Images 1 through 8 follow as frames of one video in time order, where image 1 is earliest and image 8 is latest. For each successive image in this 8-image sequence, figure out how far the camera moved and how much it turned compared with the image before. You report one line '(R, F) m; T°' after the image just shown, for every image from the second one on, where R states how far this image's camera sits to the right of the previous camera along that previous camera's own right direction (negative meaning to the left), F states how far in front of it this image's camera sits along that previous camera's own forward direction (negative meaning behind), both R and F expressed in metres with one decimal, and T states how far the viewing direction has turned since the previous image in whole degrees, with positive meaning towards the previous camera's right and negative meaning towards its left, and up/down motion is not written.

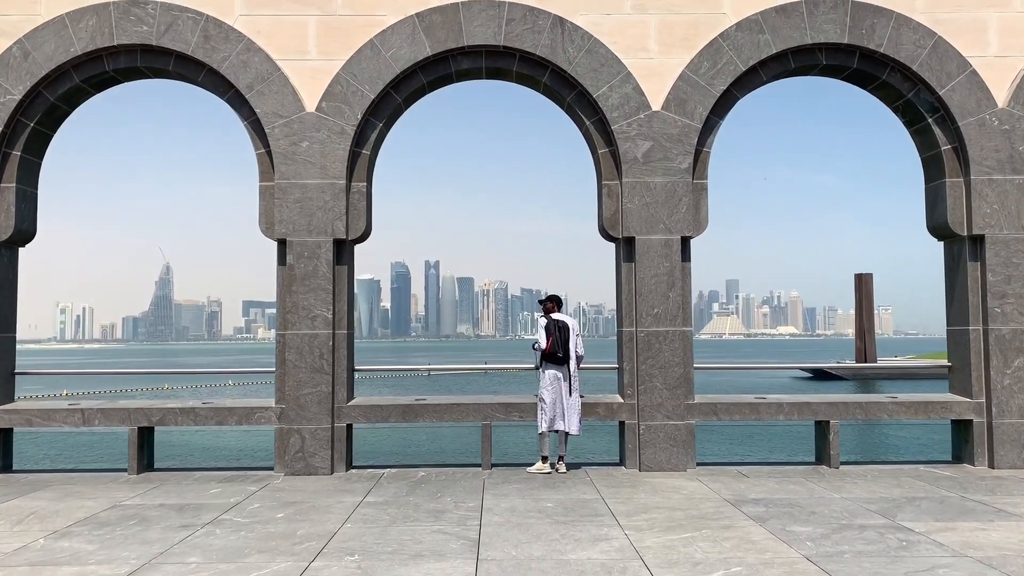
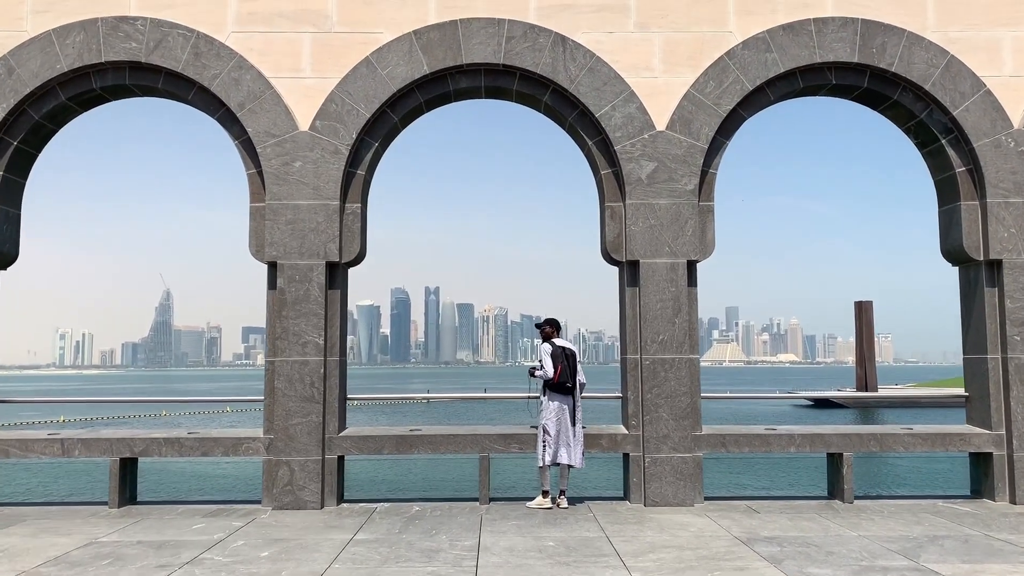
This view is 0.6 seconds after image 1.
(0.0, +0.3) m; 0°
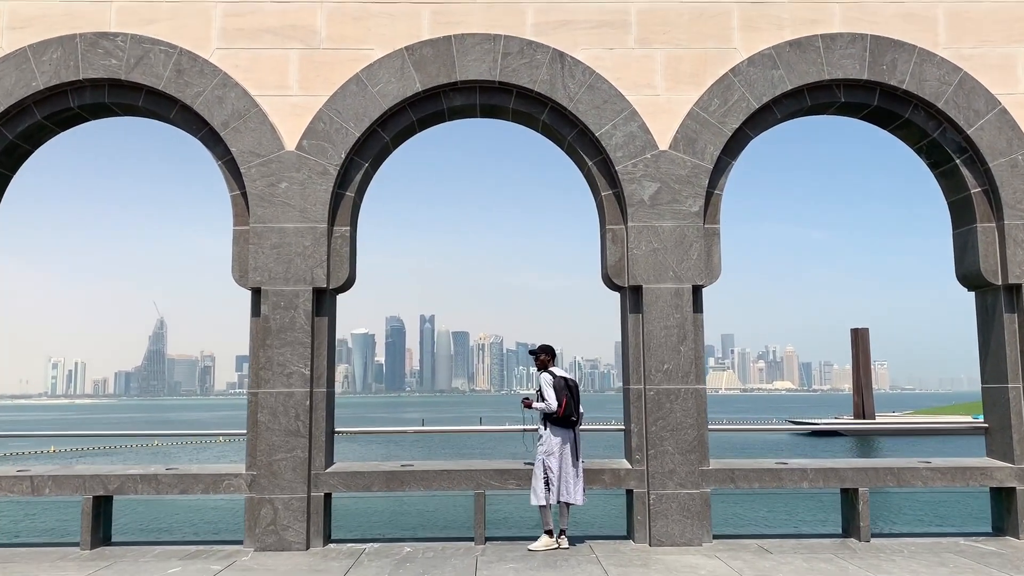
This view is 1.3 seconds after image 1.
(0.0, +0.3) m; 0°
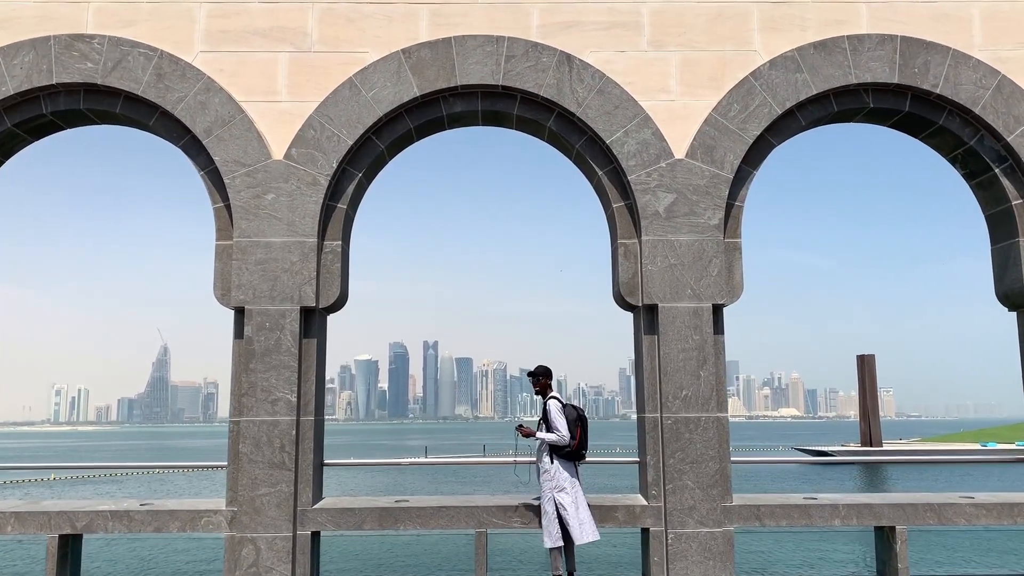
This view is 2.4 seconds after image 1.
(0.0, +0.5) m; 0°
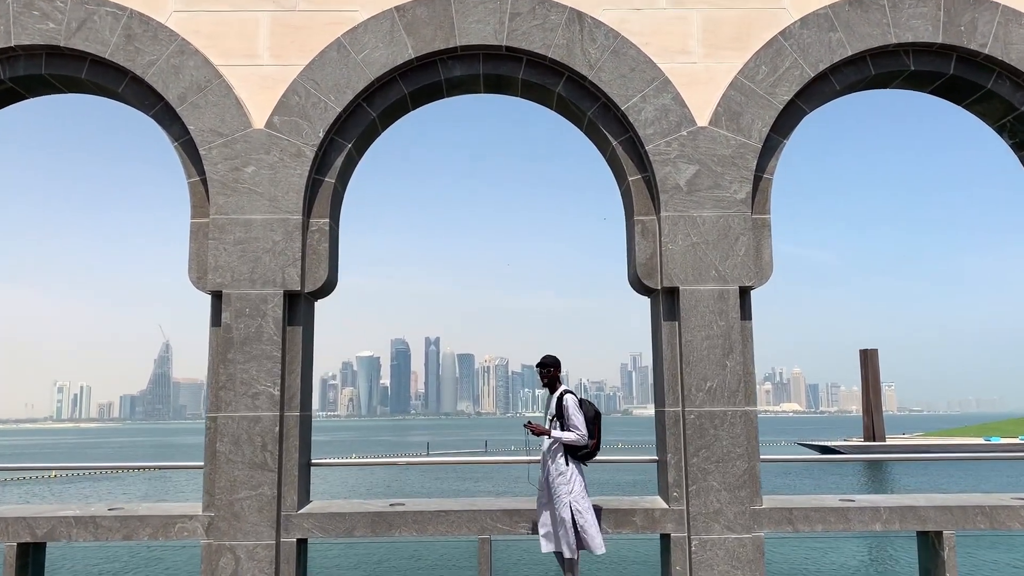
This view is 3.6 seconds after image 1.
(0.0, +0.6) m; 0°
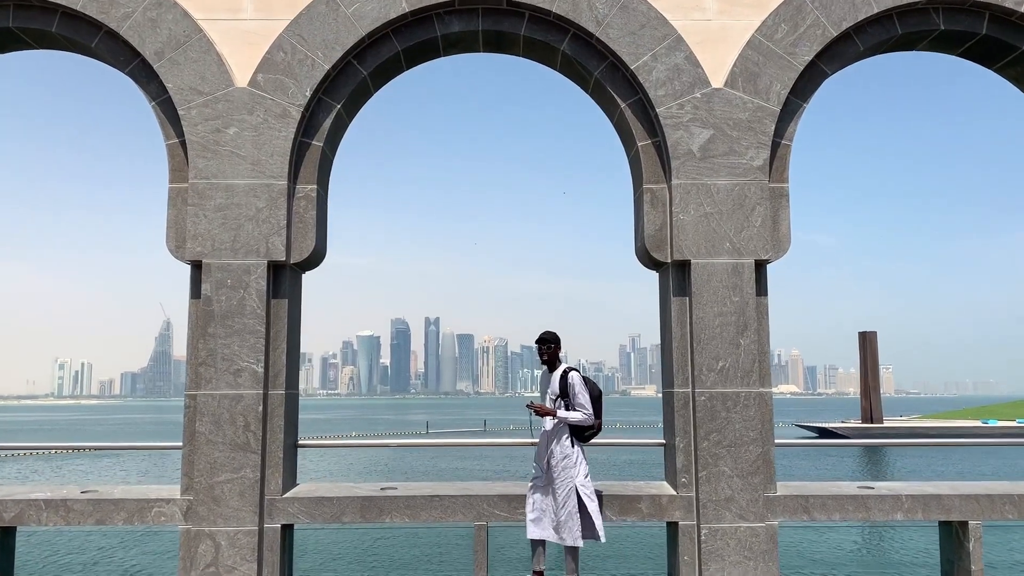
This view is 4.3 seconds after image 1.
(0.0, +0.4) m; 0°
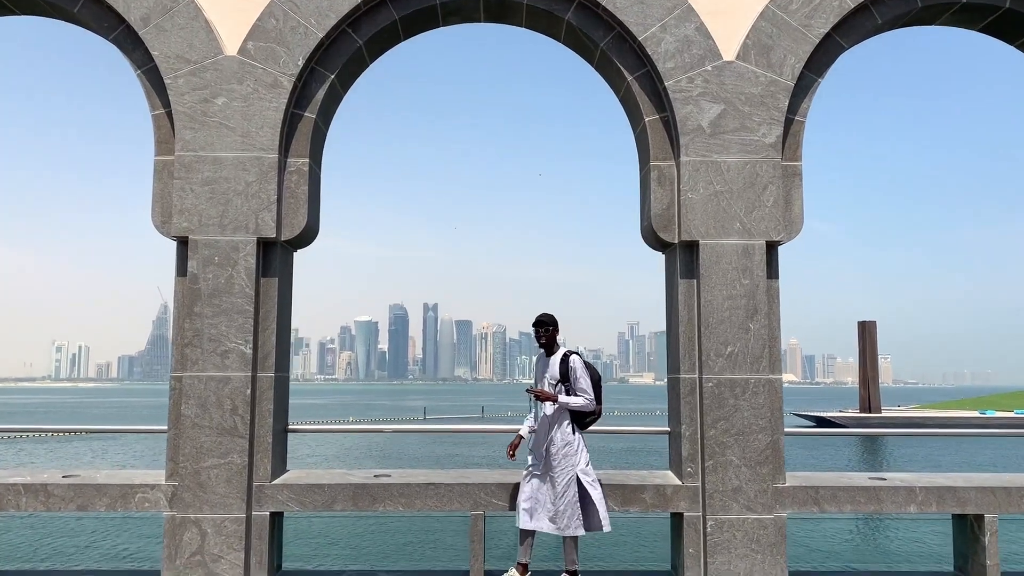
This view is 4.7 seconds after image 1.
(0.0, +0.2) m; 0°
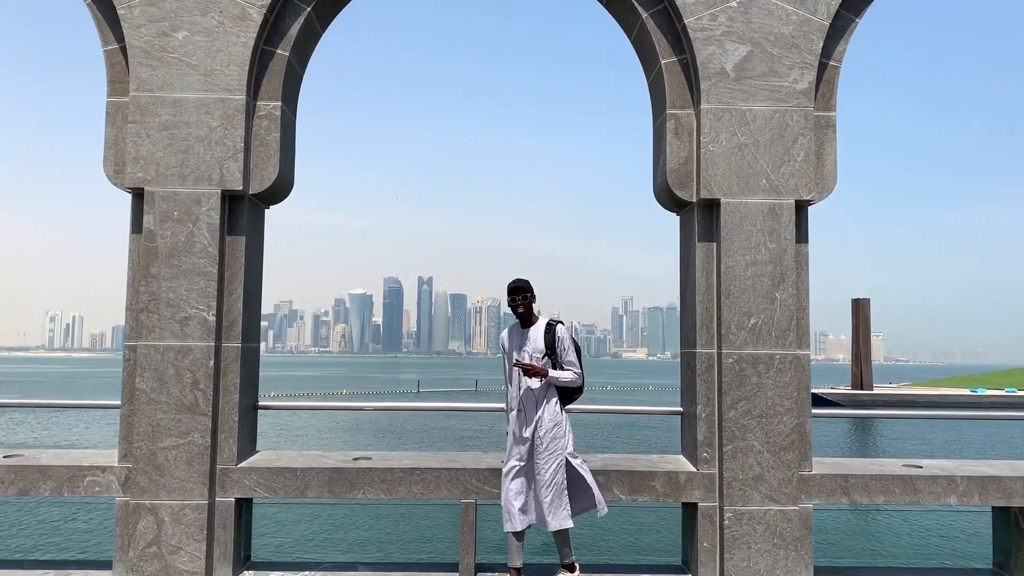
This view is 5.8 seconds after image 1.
(0.0, +0.5) m; 0°
